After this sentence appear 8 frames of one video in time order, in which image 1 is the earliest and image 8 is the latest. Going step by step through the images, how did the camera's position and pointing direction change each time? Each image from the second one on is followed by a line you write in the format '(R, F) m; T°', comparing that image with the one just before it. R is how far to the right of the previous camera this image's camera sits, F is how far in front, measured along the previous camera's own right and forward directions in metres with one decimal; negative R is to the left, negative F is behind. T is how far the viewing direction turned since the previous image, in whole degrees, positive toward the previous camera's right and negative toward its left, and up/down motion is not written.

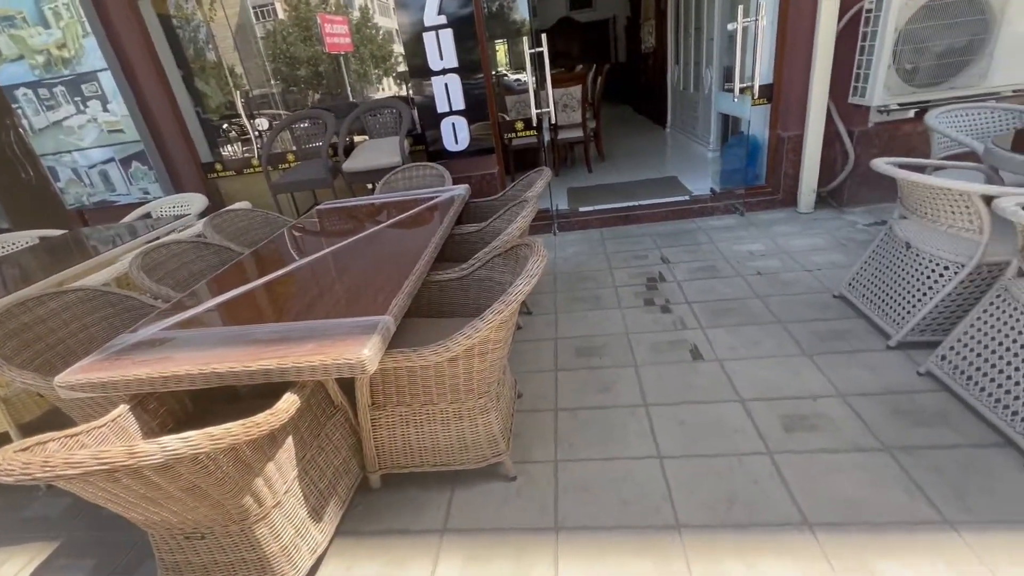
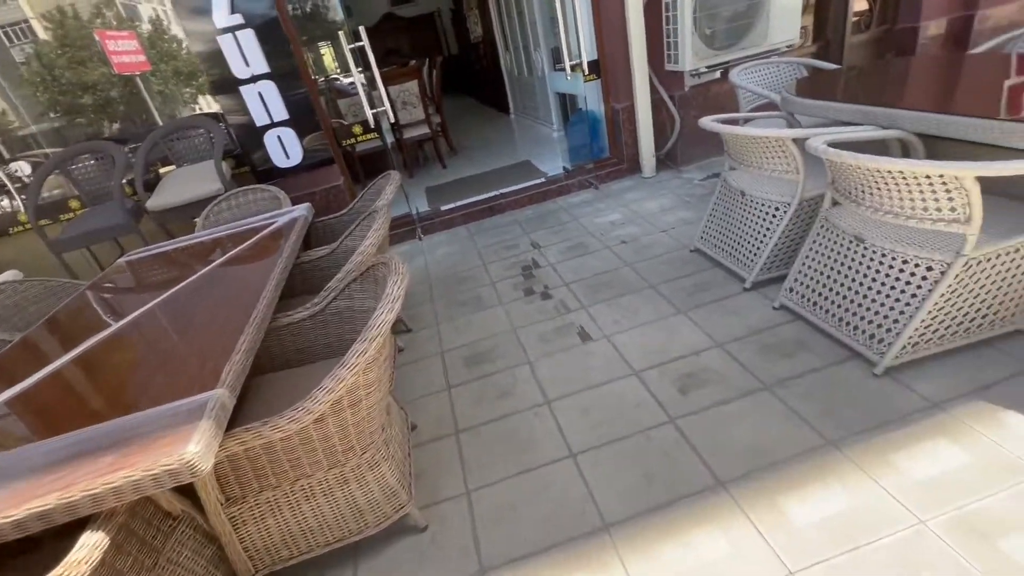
(+0.1, +0.2) m; +14°
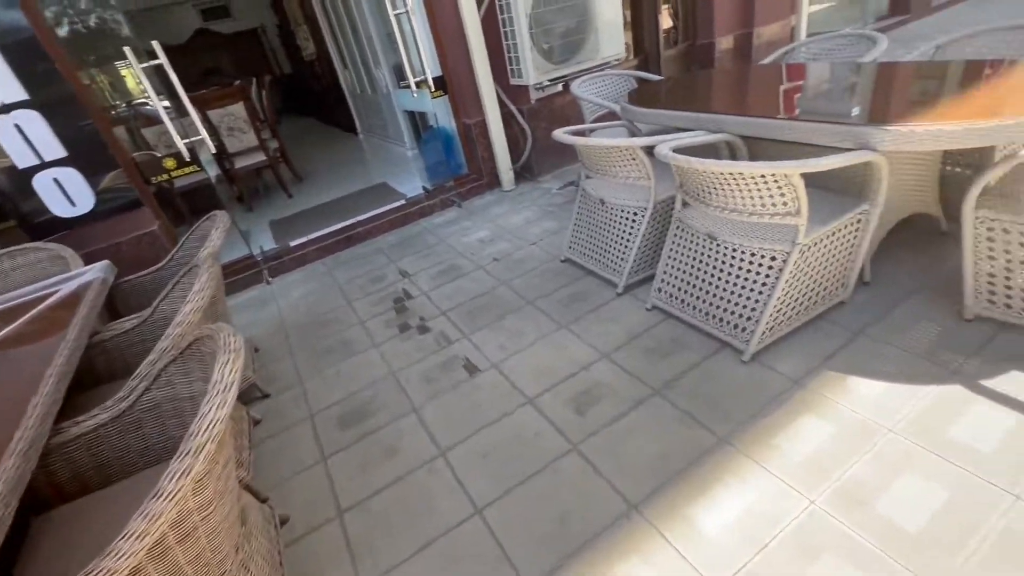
(0.0, +0.2) m; +15°
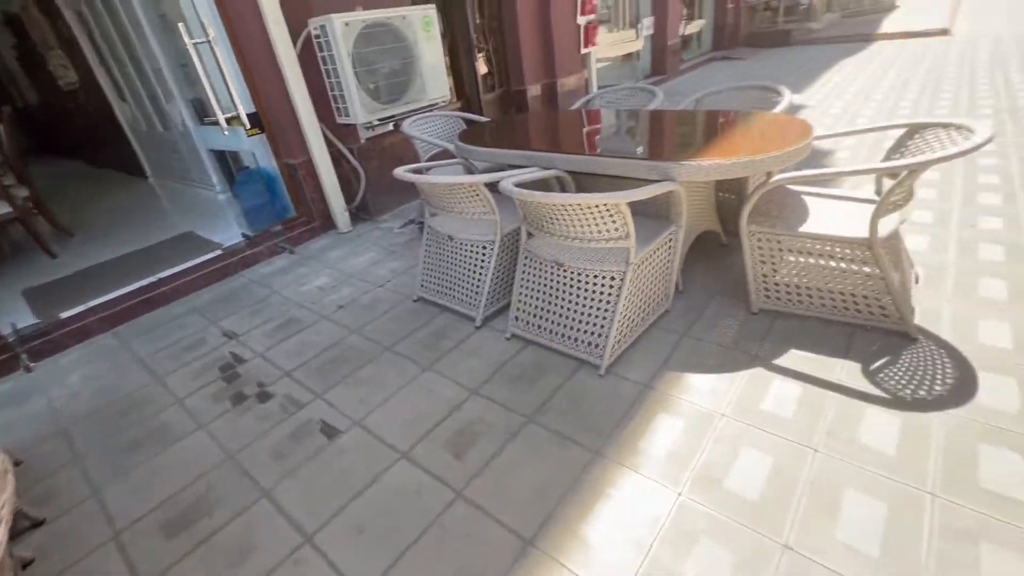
(-0.1, 0.0) m; +19°
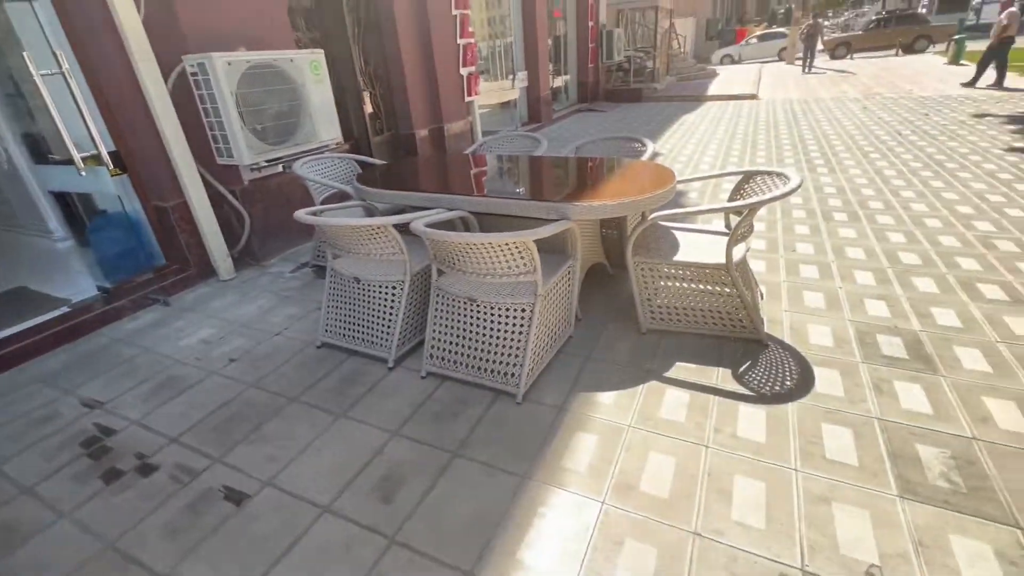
(-0.1, -0.1) m; +14°
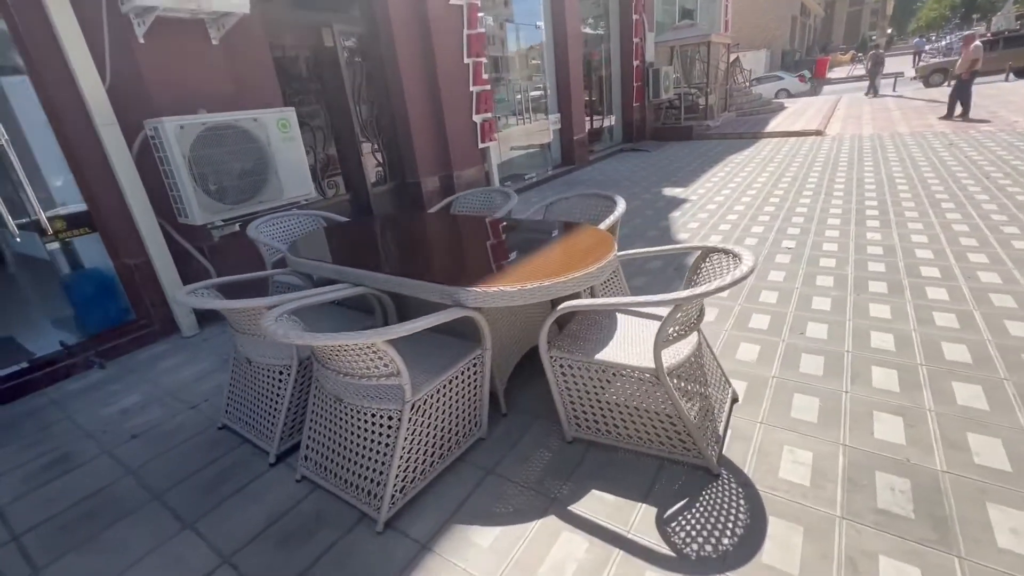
(+0.7, +0.4) m; -8°
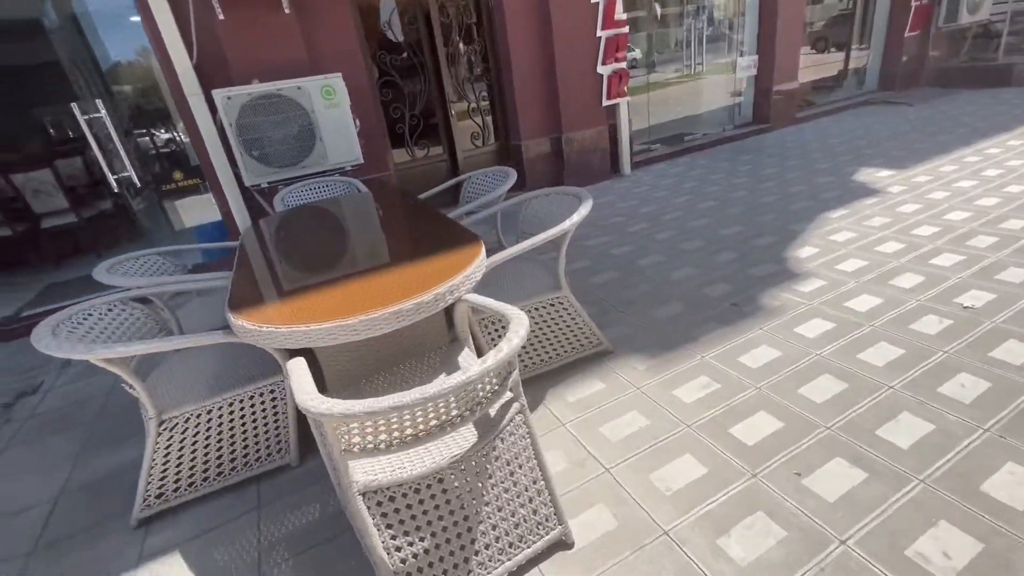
(+1.3, +0.8) m; -27°
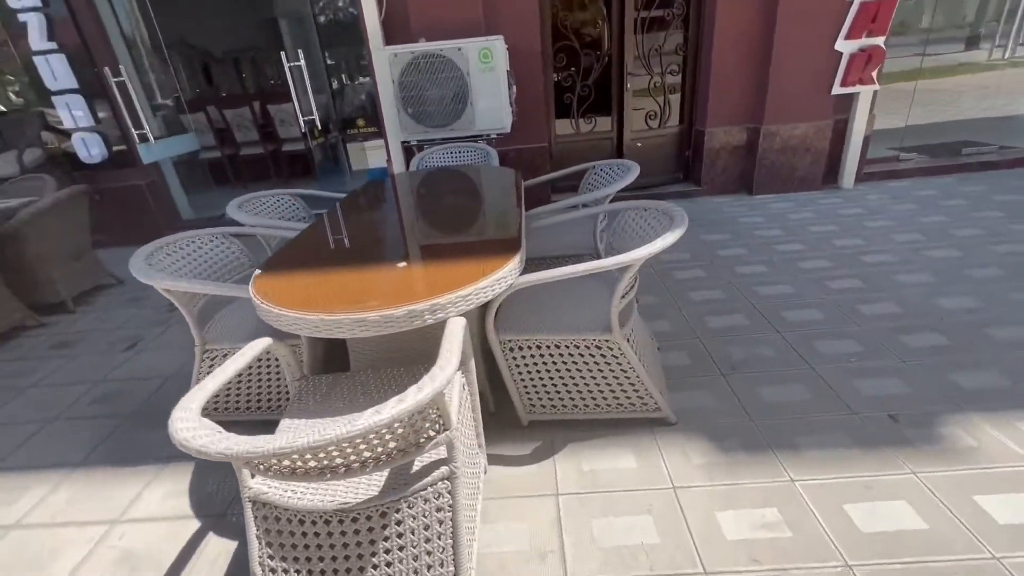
(+0.5, +0.4) m; -22°
